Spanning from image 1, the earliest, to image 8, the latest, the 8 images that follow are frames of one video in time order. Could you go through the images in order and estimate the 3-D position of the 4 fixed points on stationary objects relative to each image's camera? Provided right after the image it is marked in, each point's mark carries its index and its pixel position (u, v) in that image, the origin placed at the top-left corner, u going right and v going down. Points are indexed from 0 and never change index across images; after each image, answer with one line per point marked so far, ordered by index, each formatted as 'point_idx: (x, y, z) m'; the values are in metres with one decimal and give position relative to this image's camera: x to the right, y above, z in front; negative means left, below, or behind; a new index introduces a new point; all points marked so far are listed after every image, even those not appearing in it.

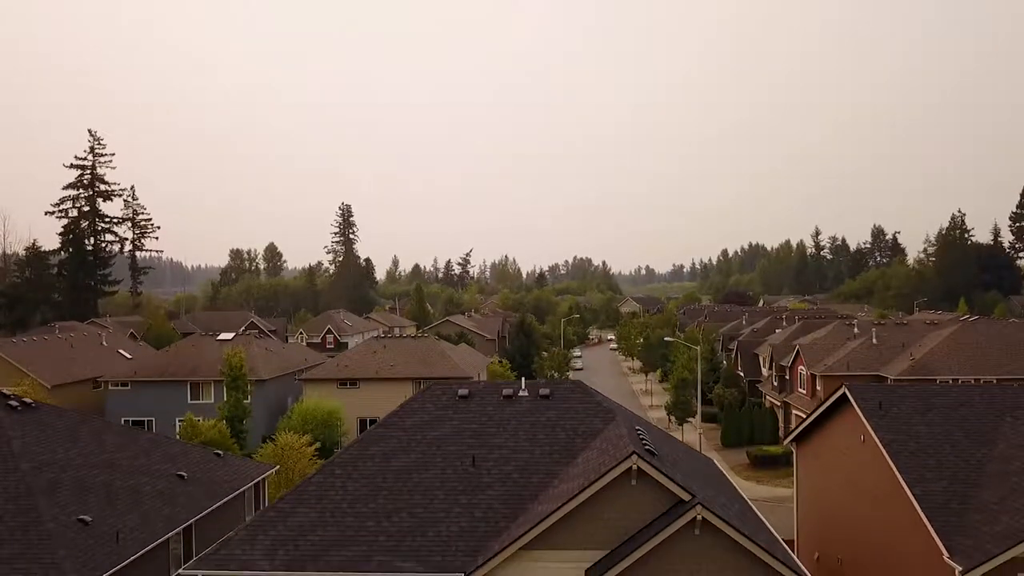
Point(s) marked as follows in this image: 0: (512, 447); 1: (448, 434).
0: (0.0, -3.3, +18.0) m
1: (-1.4, -3.1, +18.4) m
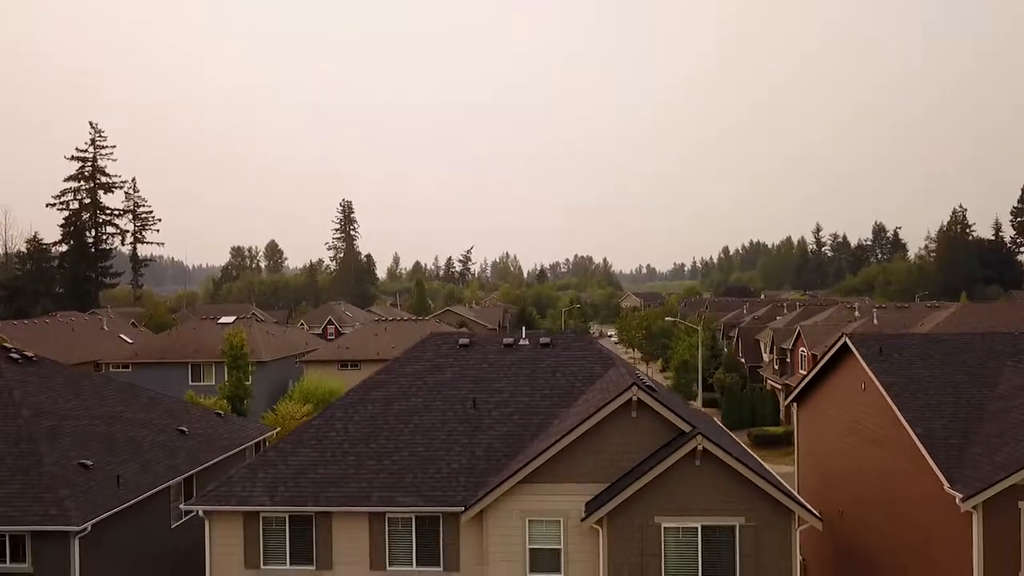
0: (0.0, -2.2, +18.0) m
1: (-1.4, -2.0, +18.4) m
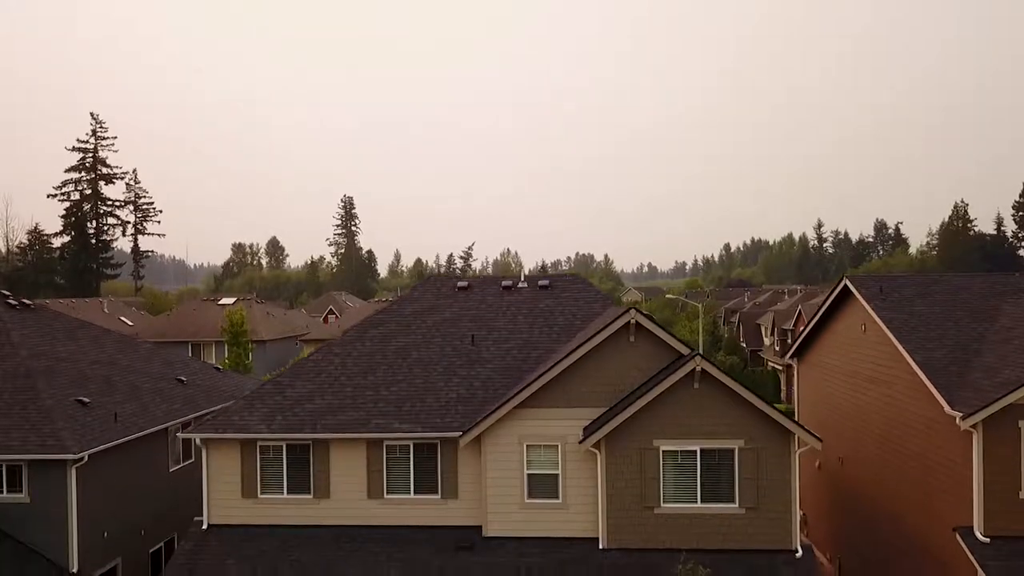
0: (0.0, -0.9, +18.0) m
1: (-1.4, -0.7, +18.4) m
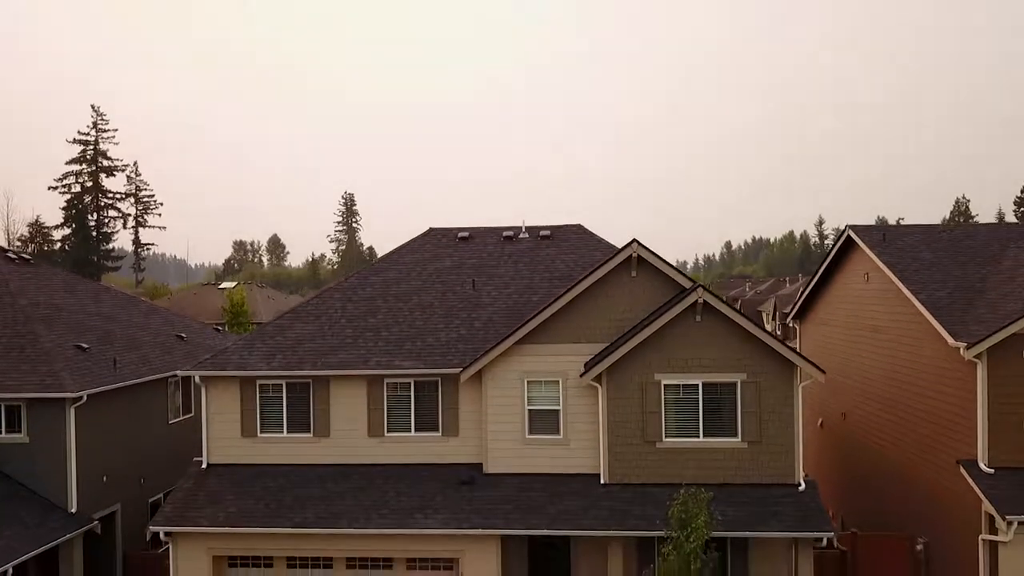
0: (0.0, +0.3, +17.9) m
1: (-1.4, +0.5, +18.3) m
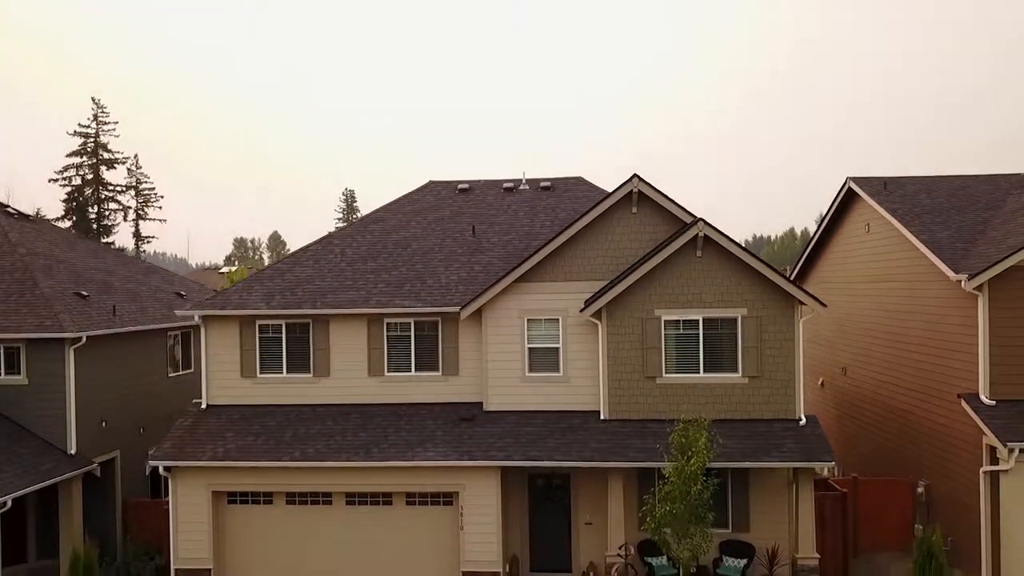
0: (0.0, +1.4, +17.8) m
1: (-1.4, +1.5, +18.3) m
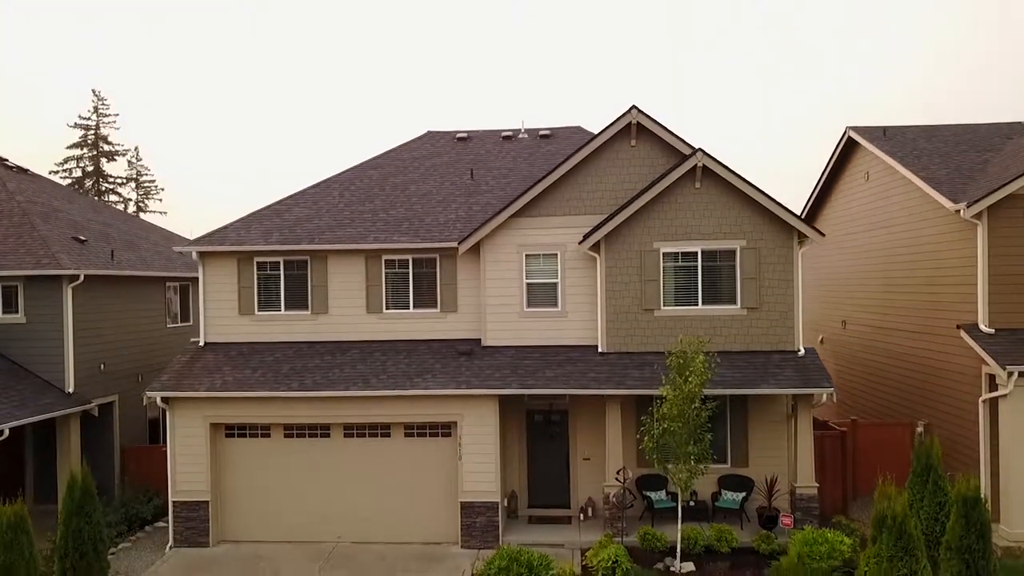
0: (0.0, +2.5, +17.8) m
1: (-1.4, +2.7, +18.2) m
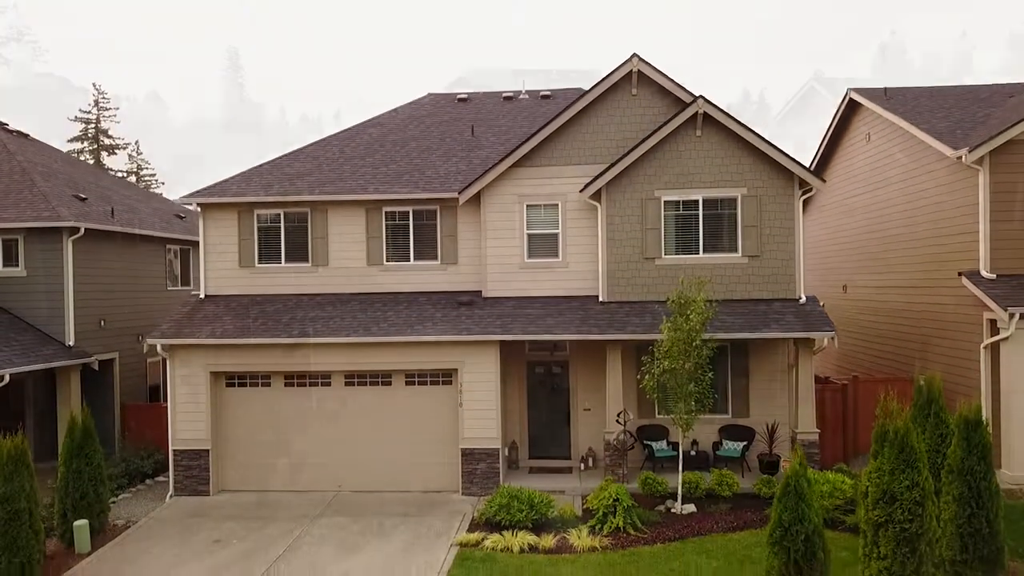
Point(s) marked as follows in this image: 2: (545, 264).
0: (0.0, +3.3, +17.8) m
1: (-1.4, +3.5, +18.2) m
2: (+0.6, +0.4, +14.8) m
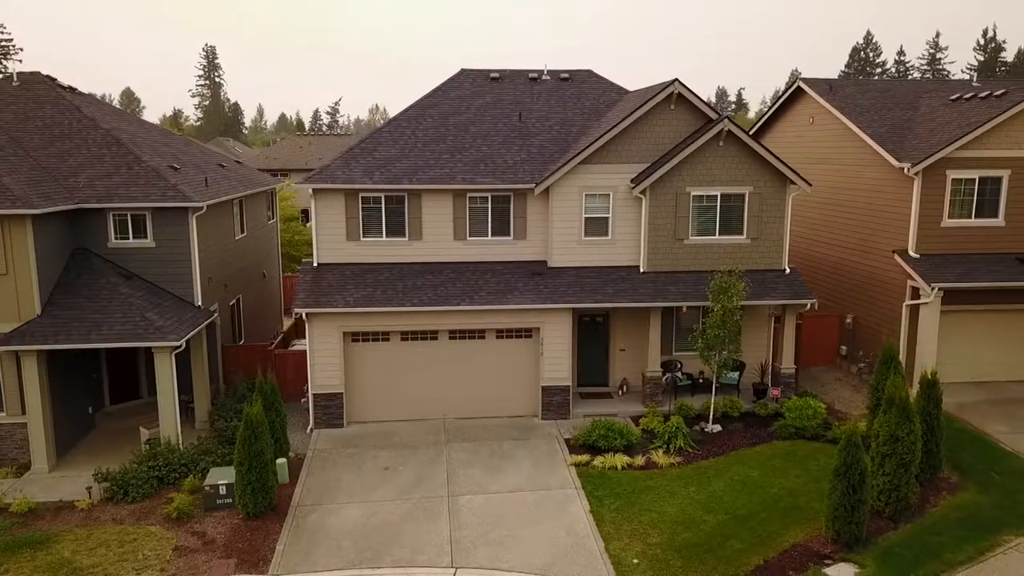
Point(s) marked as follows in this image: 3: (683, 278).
0: (+0.9, +4.4, +21.3) m
1: (-0.6, +4.7, +21.4) m
2: (+1.9, +1.0, +19.0) m
3: (+3.7, +0.2, +18.8) m
